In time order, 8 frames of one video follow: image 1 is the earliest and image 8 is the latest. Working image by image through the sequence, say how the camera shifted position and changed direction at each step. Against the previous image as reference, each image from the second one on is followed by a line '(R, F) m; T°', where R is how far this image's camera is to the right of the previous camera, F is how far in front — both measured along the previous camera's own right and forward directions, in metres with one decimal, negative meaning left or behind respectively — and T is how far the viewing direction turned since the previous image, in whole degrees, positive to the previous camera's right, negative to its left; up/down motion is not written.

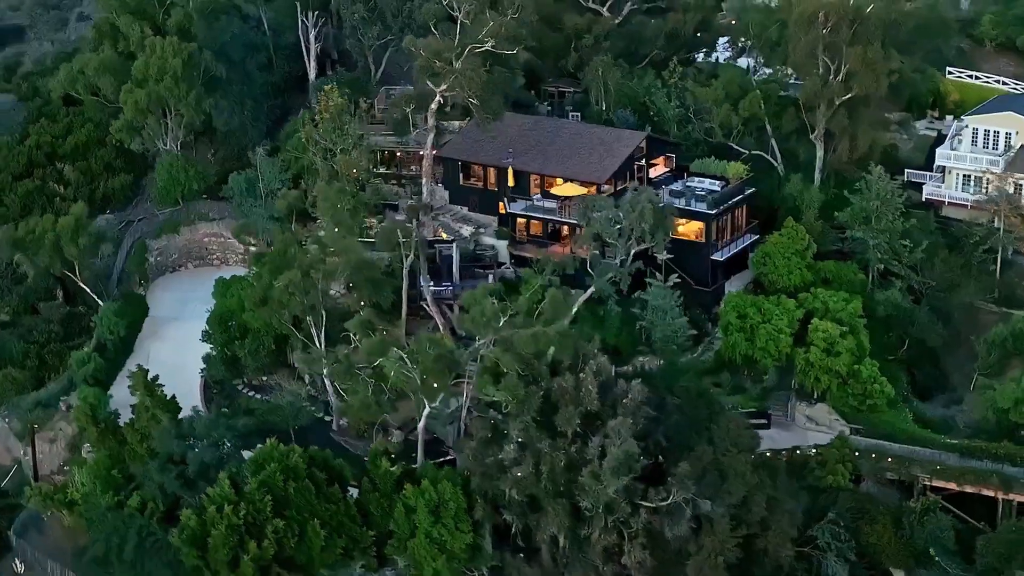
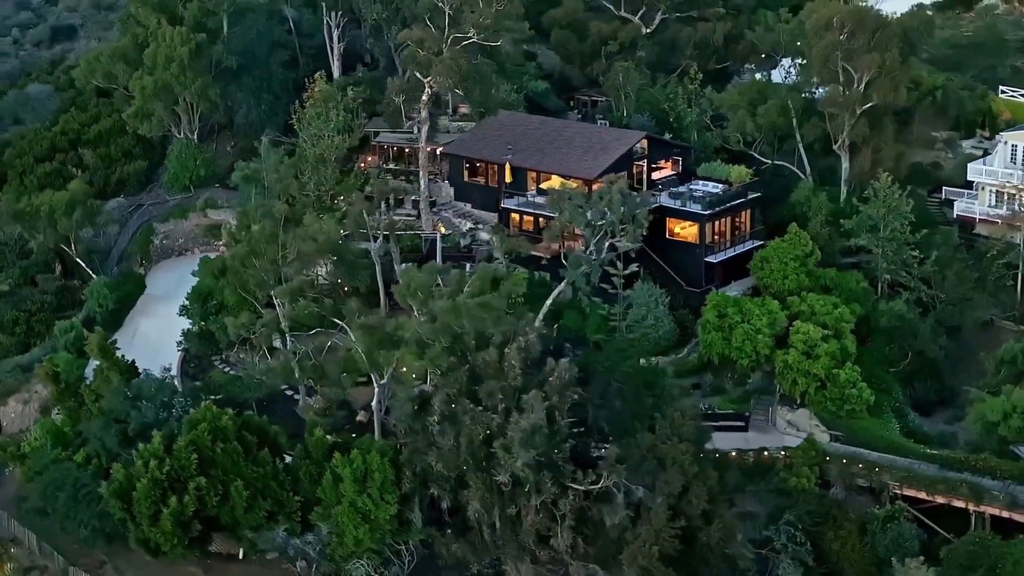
(+2.7, +0.2) m; -6°
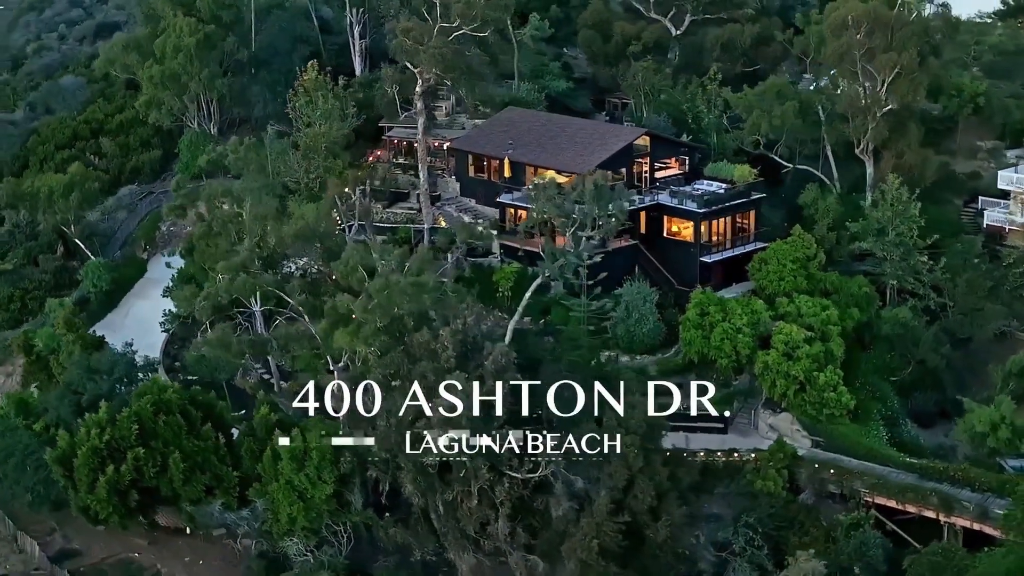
(+2.4, +0.3) m; -5°
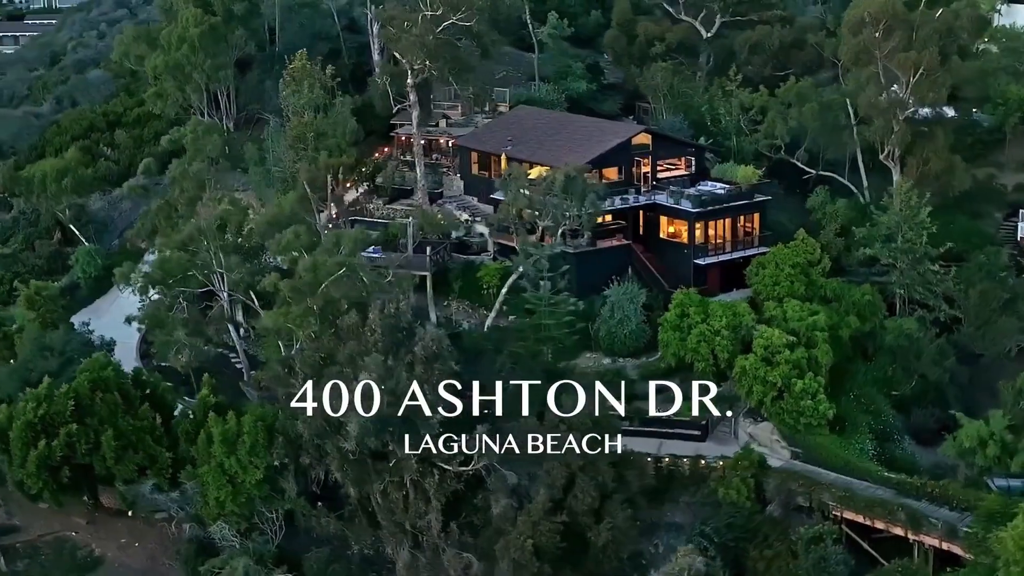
(+2.4, +0.7) m; -5°
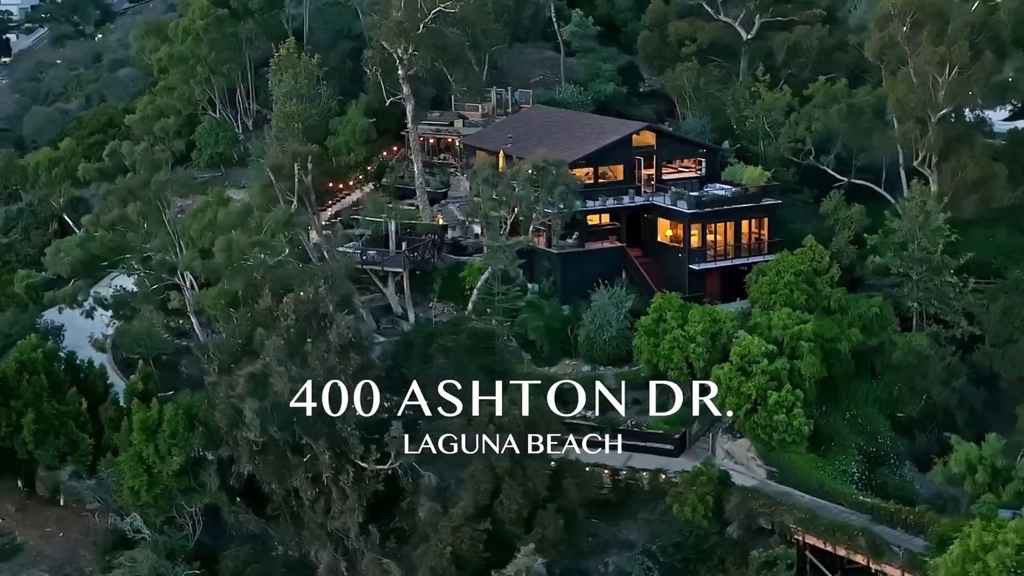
(+2.6, +1.2) m; -6°
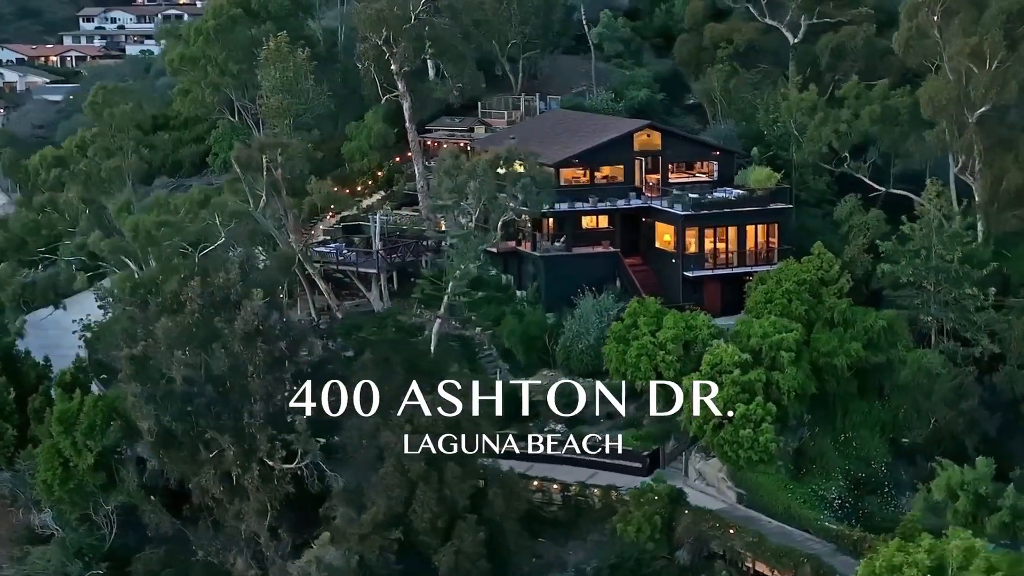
(+2.7, +1.4) m; -7°
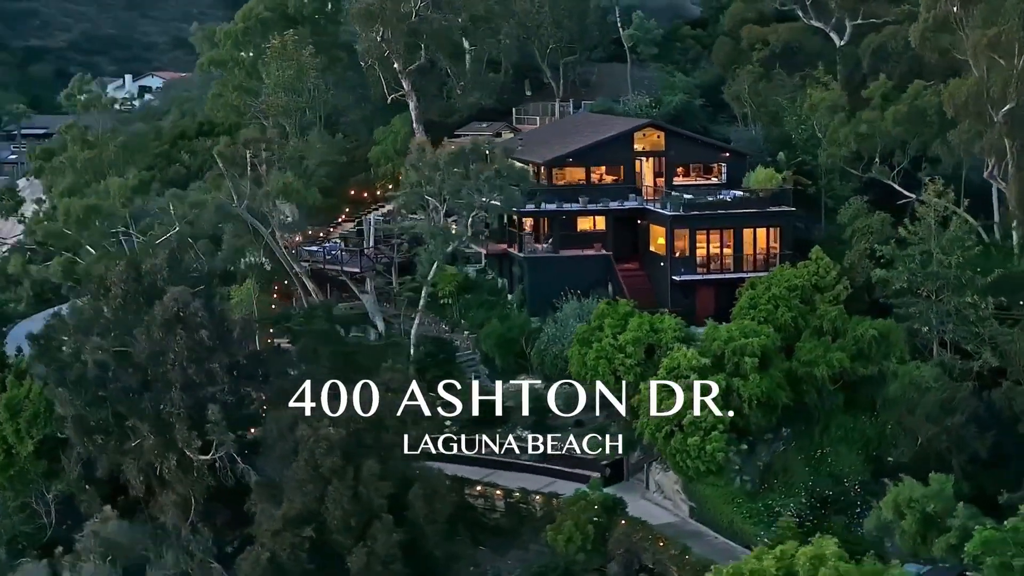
(+2.6, +0.8) m; -7°
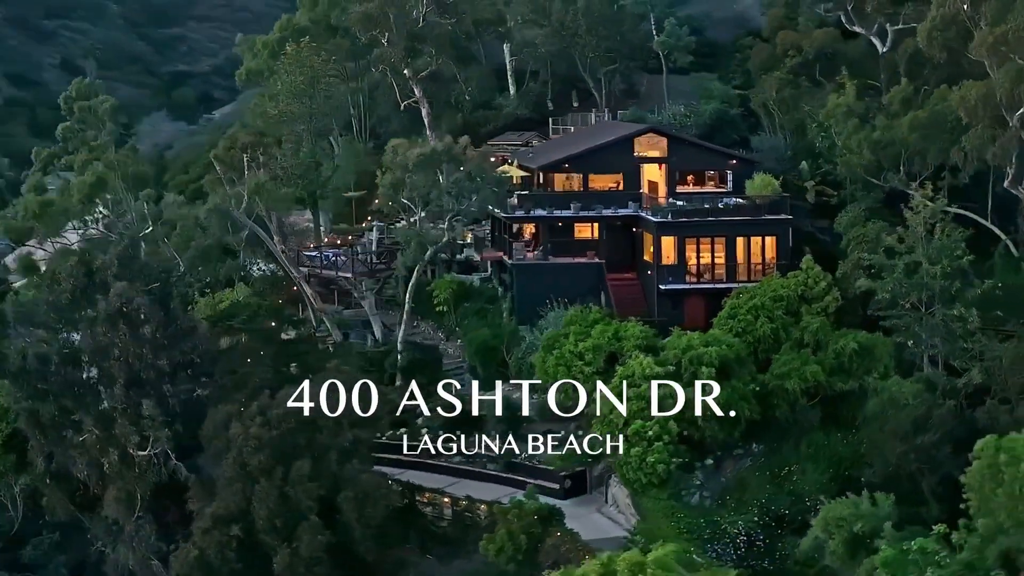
(+2.3, +0.4) m; -6°
